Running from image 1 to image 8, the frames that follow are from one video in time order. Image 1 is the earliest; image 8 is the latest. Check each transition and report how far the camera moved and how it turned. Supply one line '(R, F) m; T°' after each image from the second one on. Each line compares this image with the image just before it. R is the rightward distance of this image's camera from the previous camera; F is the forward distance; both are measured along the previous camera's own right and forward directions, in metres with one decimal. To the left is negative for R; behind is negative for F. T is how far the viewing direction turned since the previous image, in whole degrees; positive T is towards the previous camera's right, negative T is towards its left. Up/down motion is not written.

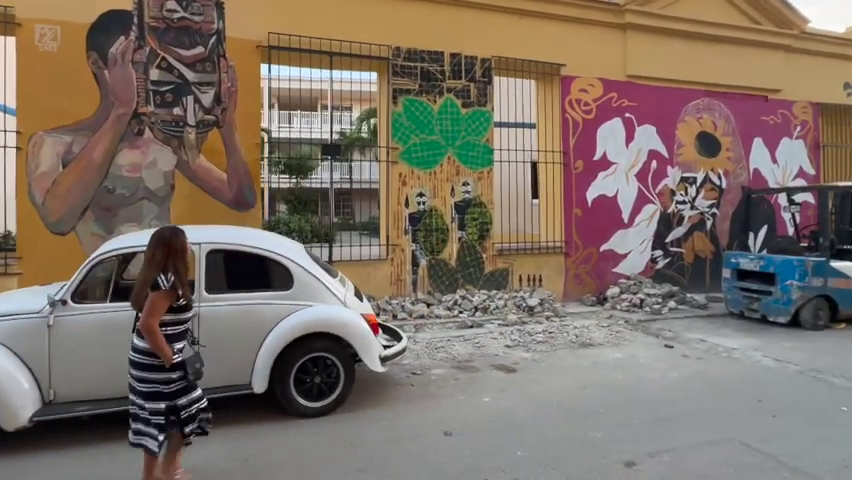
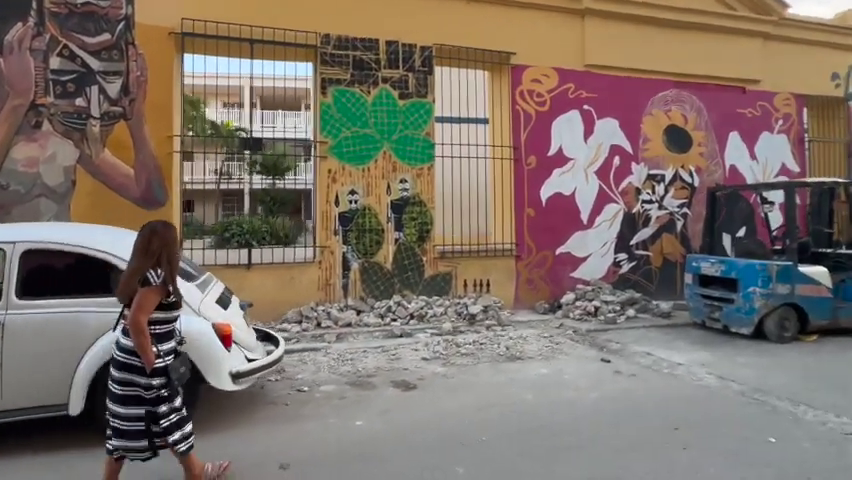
(+1.7, +0.8) m; -2°
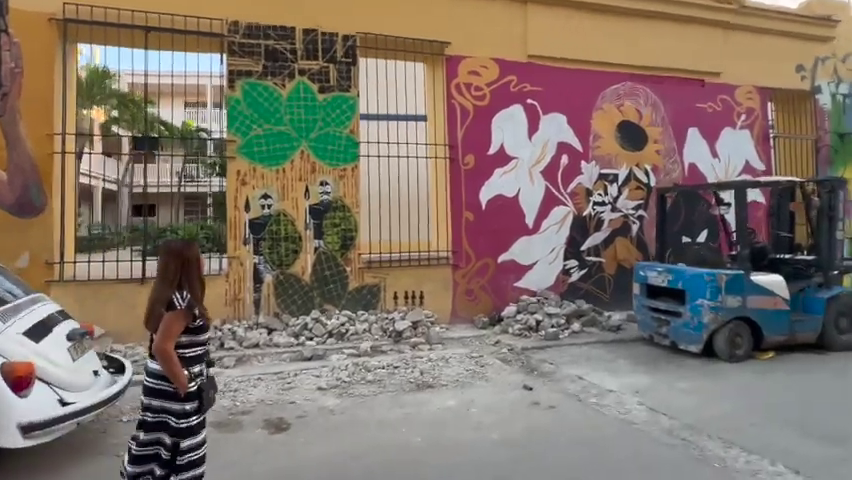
(+1.4, +1.0) m; +1°
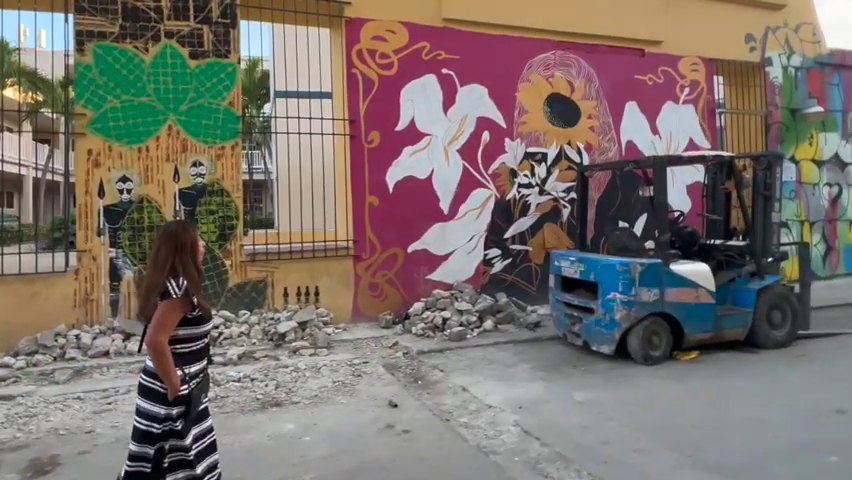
(+1.6, +1.1) m; +2°
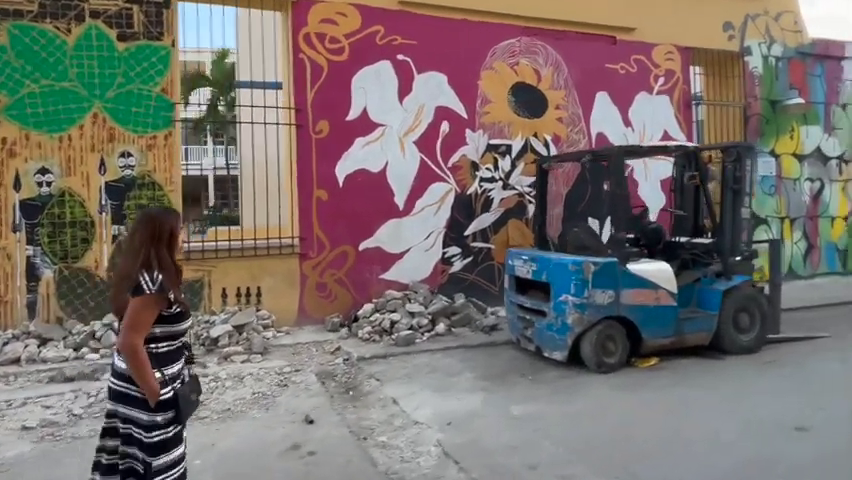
(+0.8, +0.5) m; 0°
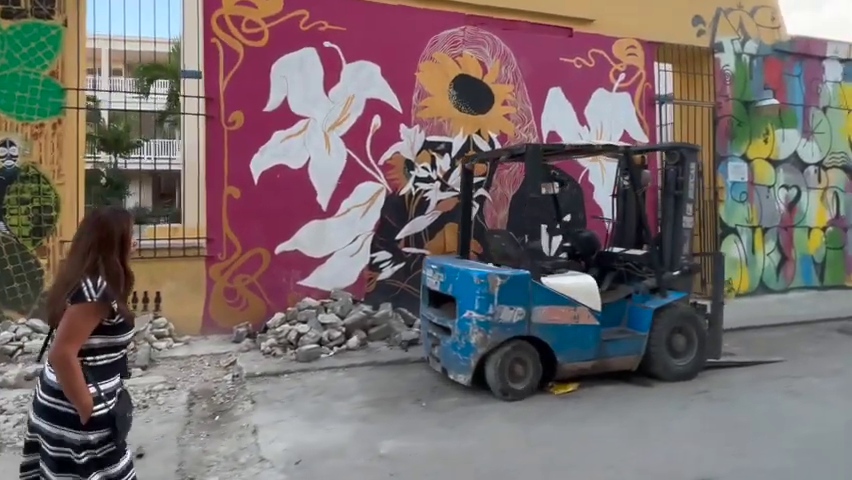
(+1.3, +0.7) m; 0°
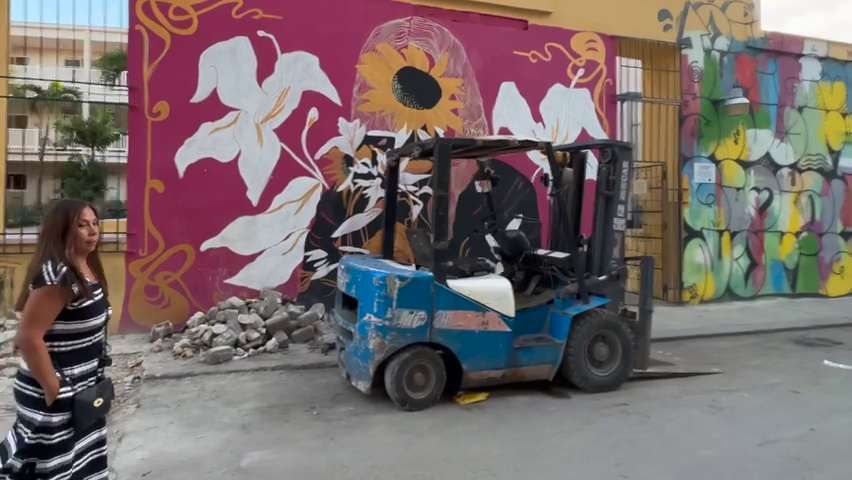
(+1.2, +0.3) m; -1°
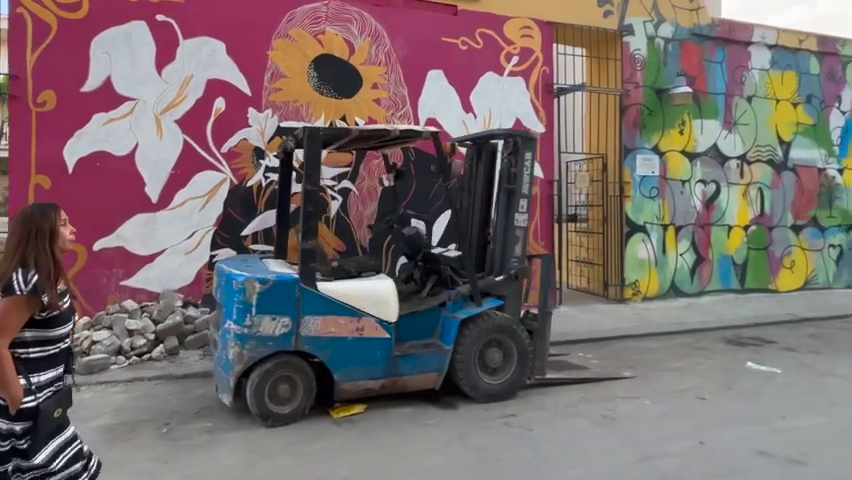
(+1.2, +0.4) m; +1°
